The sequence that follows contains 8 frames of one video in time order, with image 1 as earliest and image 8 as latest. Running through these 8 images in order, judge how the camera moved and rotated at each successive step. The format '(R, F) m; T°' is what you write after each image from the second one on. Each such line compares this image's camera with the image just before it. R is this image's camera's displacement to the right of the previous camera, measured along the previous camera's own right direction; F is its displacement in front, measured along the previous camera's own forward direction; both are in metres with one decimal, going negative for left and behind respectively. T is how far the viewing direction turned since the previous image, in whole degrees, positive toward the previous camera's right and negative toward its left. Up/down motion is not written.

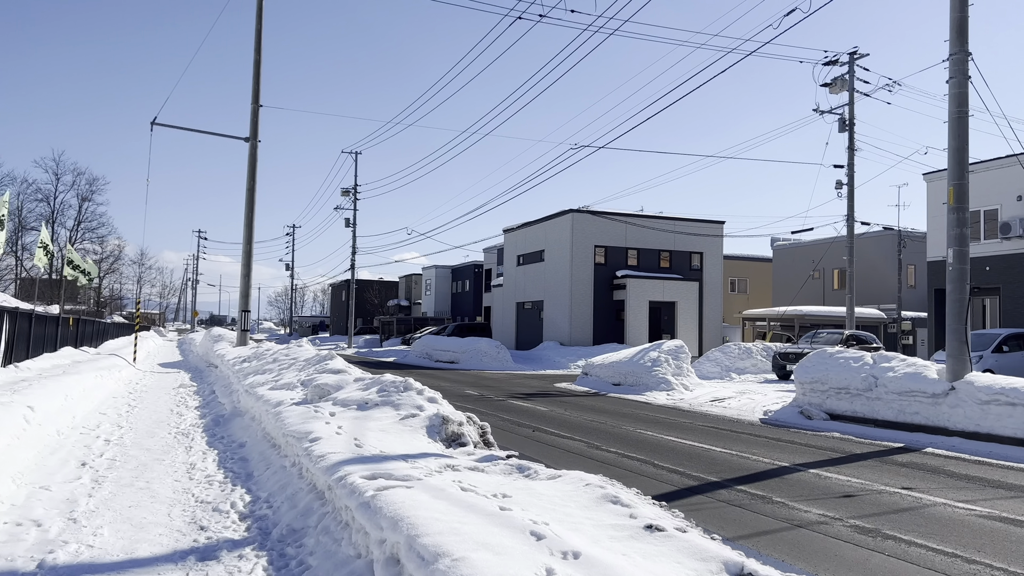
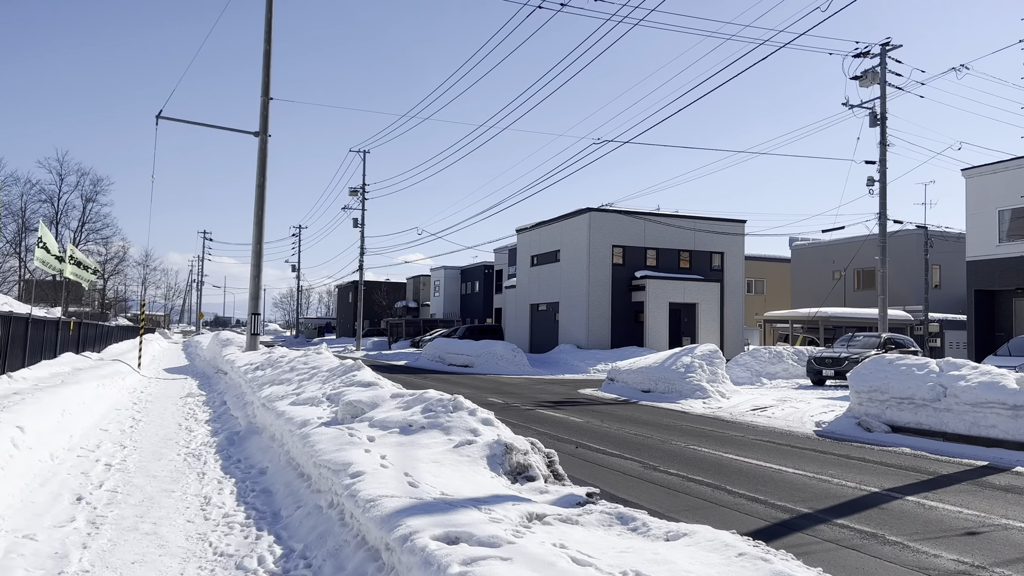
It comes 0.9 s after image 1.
(-0.5, +1.1) m; 0°
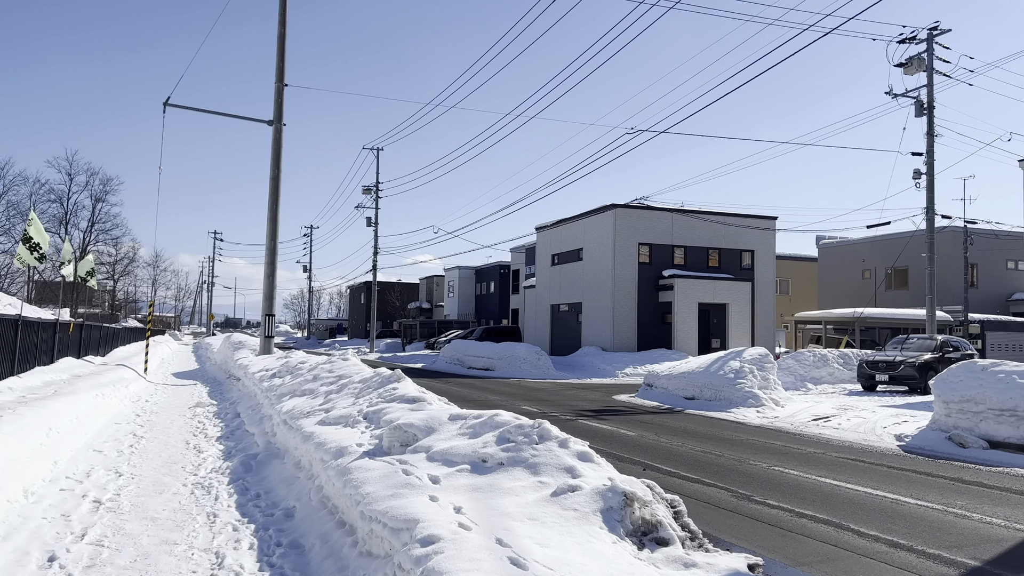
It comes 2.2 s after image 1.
(-0.6, +1.5) m; -1°
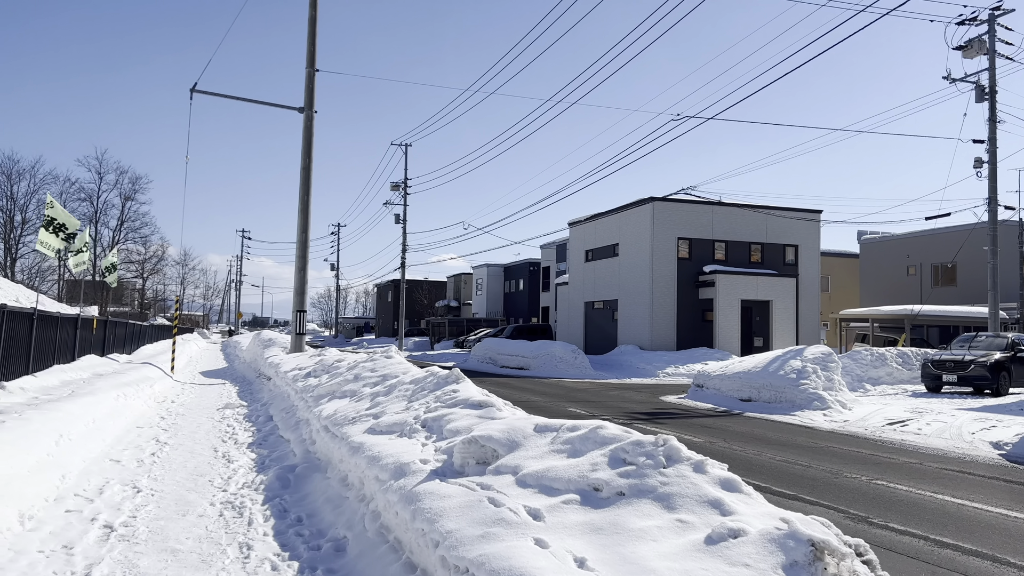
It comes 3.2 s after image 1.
(-0.4, +1.1) m; -2°
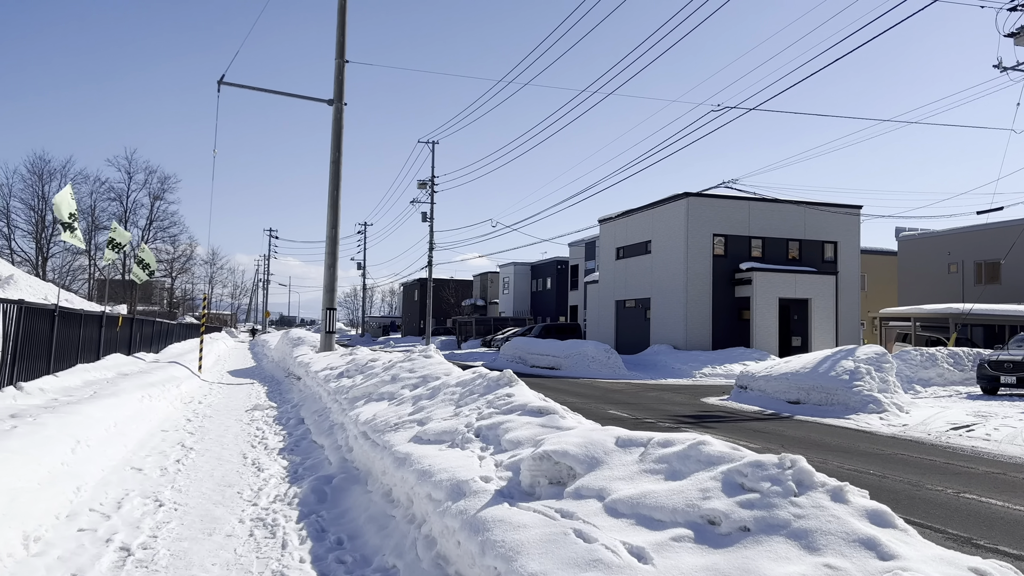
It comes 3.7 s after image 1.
(-0.3, +0.7) m; -2°
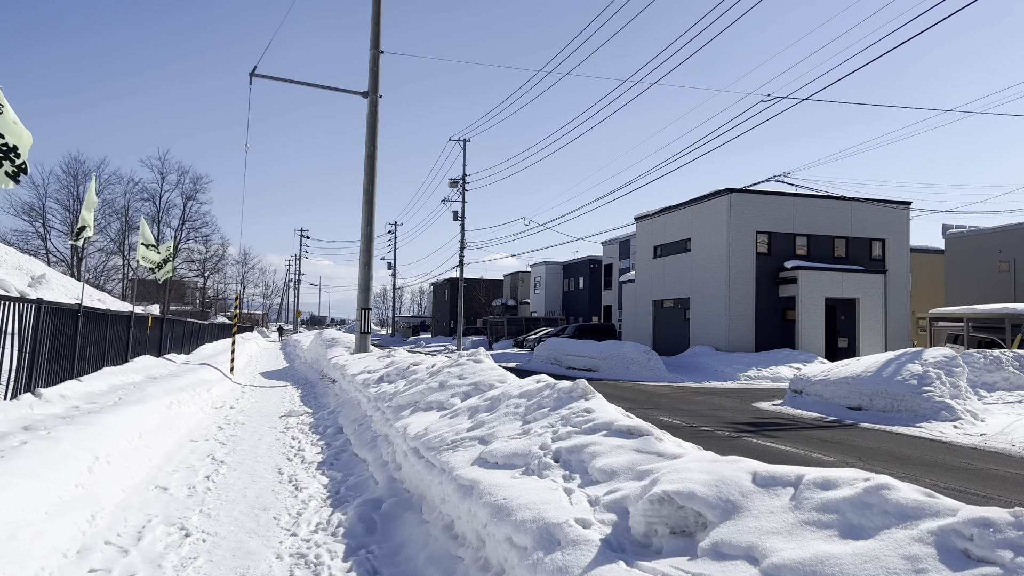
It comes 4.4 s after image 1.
(-0.3, +0.8) m; -2°
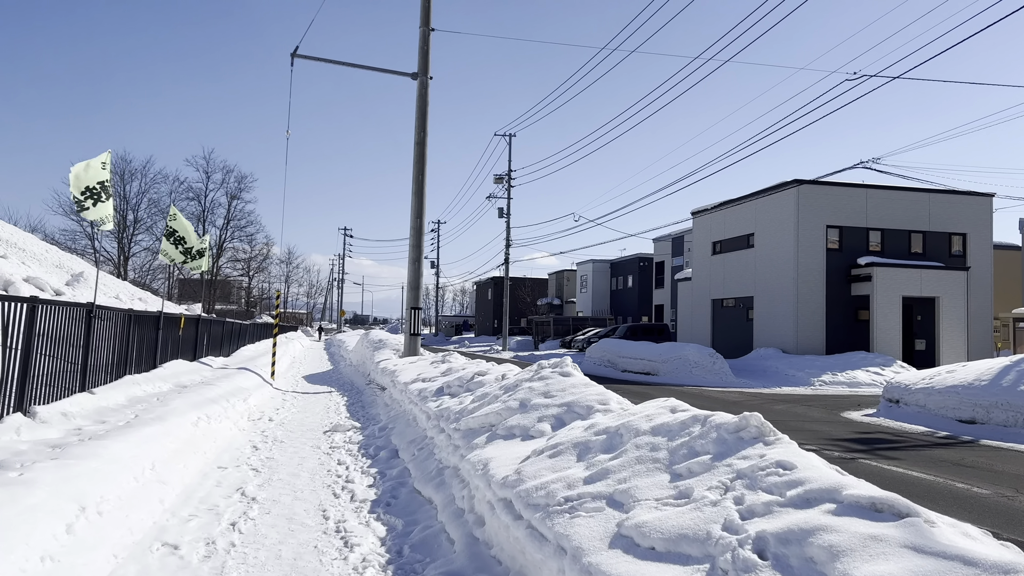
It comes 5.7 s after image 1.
(-0.4, +1.5) m; -3°
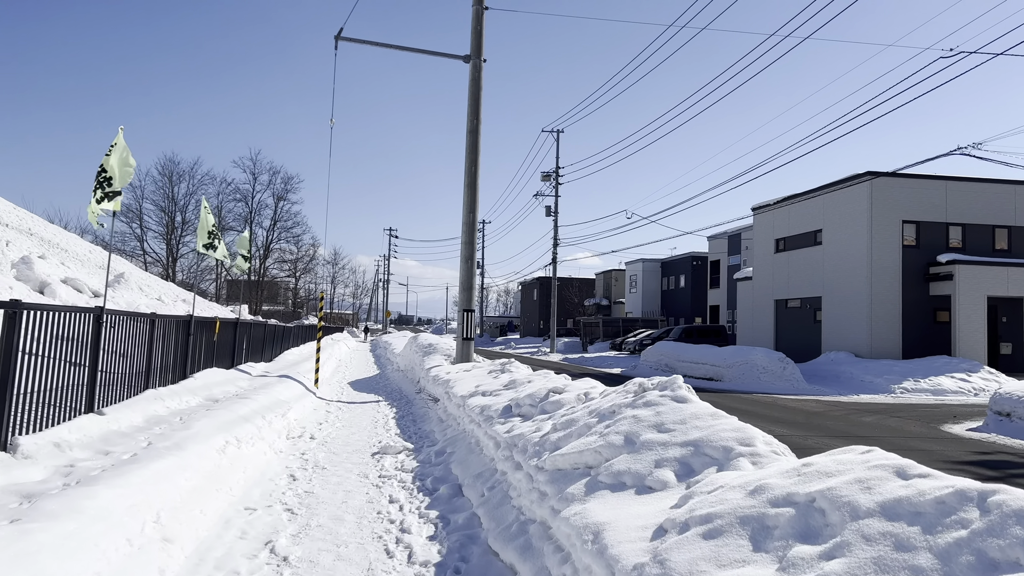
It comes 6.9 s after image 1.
(-0.3, +1.4) m; -3°
